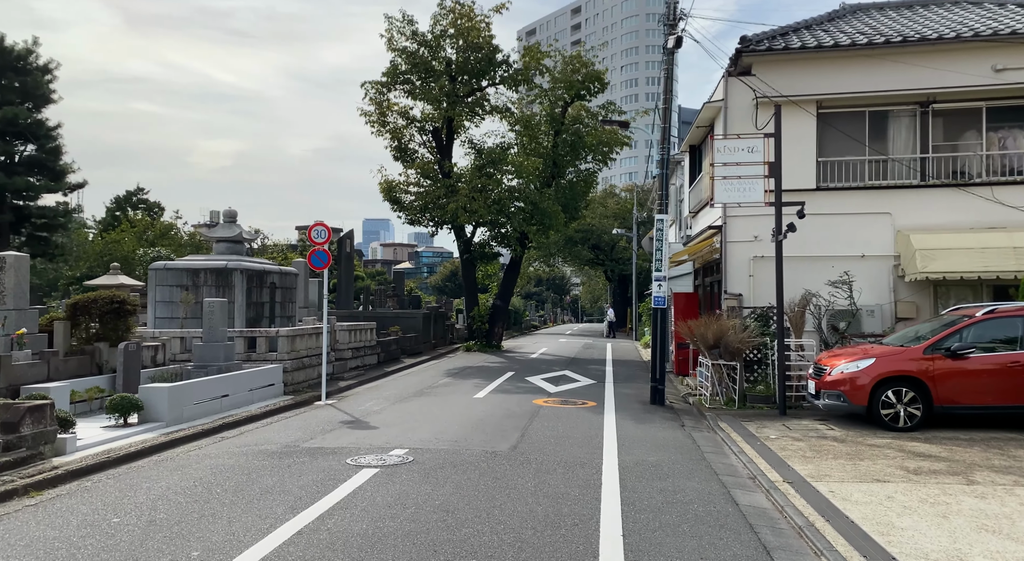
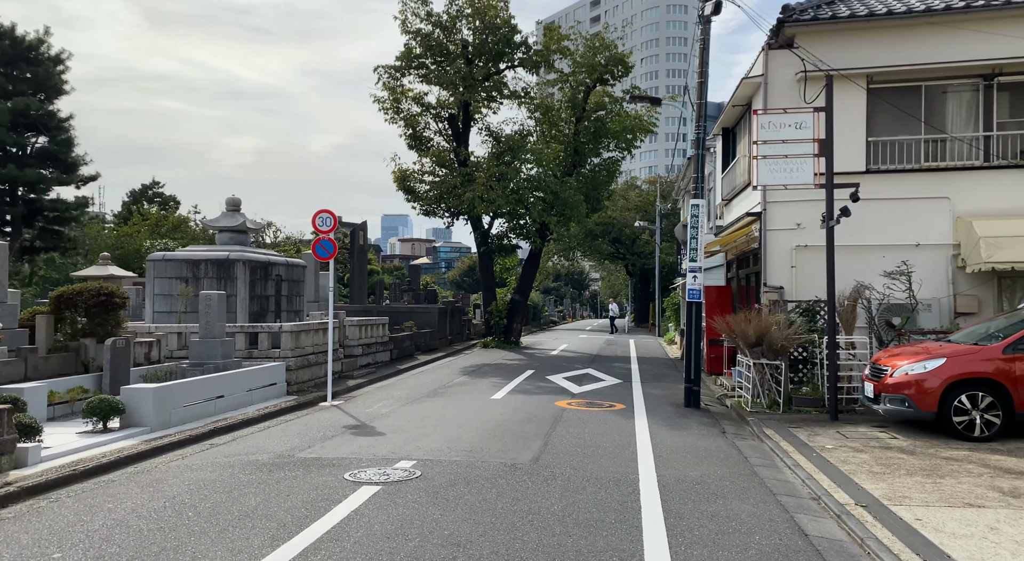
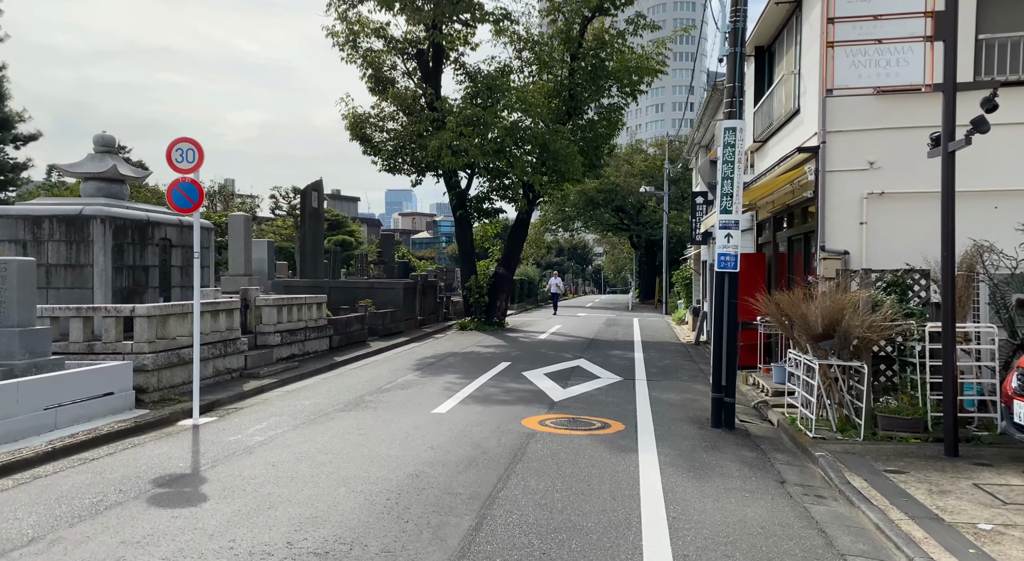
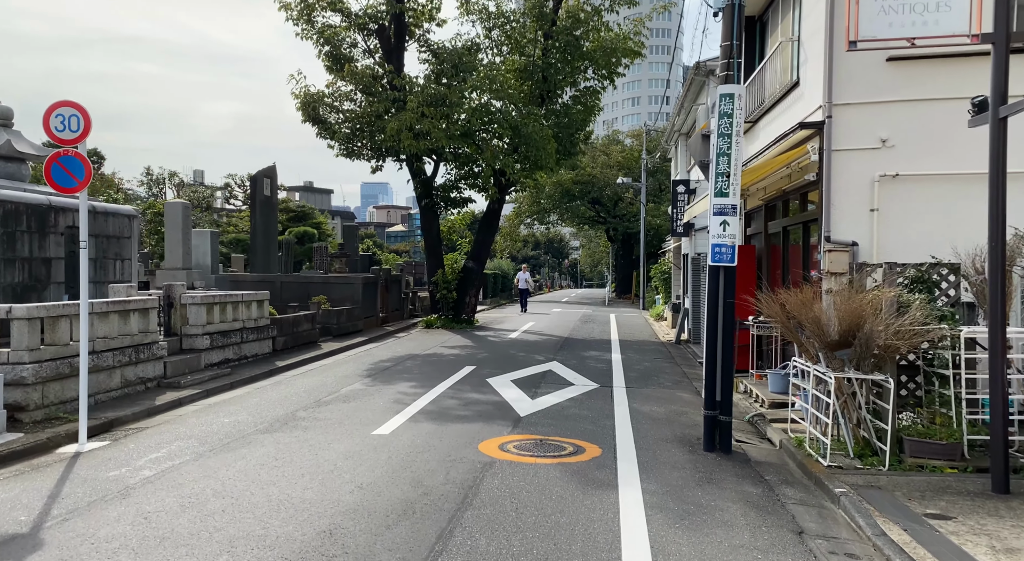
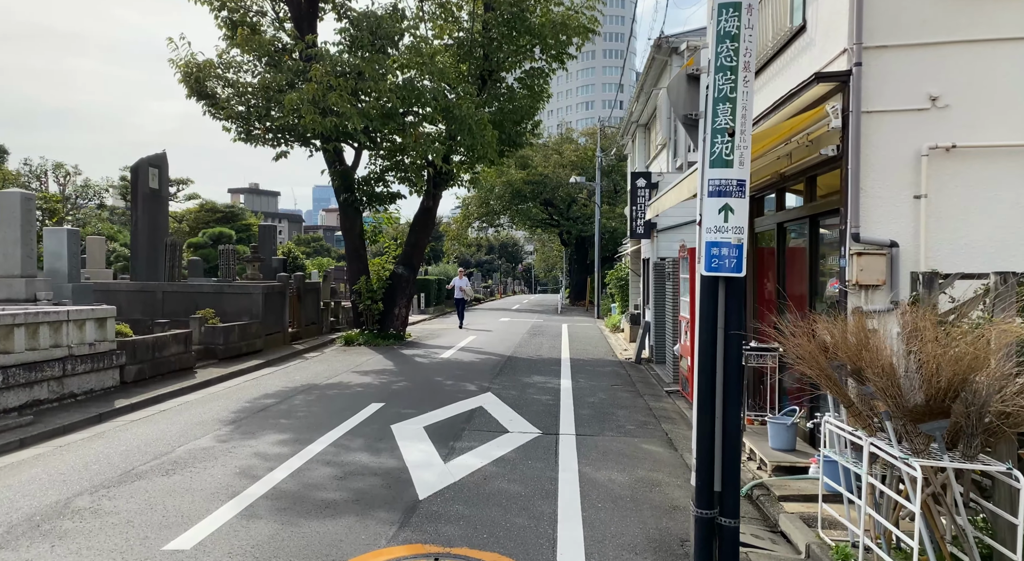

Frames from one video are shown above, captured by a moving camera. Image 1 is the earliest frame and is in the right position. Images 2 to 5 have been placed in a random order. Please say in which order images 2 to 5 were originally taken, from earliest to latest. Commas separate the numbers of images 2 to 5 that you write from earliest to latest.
2, 3, 4, 5
